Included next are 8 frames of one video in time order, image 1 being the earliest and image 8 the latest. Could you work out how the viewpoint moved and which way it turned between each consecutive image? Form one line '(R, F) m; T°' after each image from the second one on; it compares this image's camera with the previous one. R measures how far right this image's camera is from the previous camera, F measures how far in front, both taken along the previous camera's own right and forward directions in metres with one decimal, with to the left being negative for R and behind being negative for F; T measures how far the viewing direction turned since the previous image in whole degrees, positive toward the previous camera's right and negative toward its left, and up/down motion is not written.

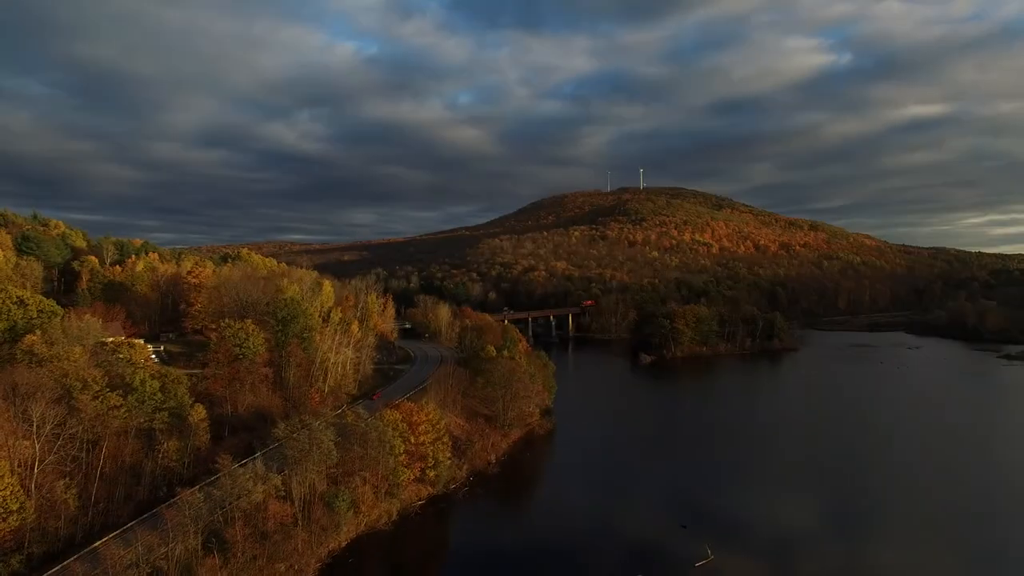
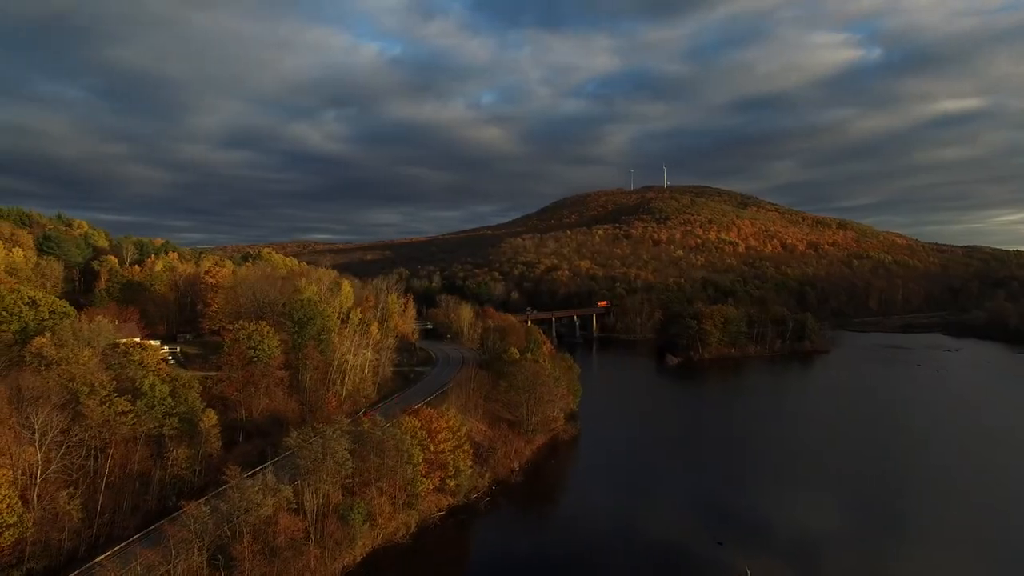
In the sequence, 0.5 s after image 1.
(-0.2, +2.1) m; -2°
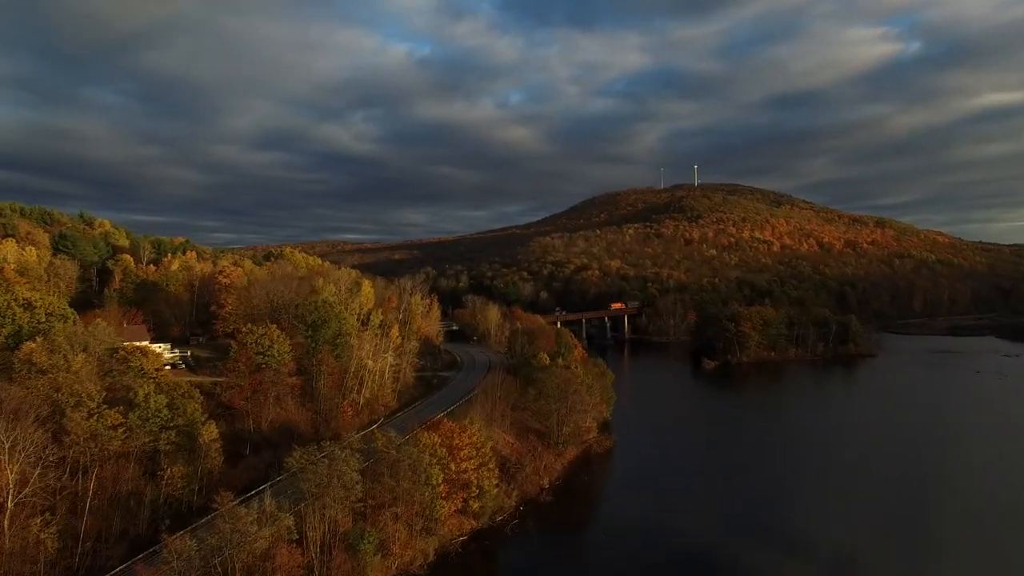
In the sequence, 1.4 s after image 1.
(-0.2, +3.9) m; -3°
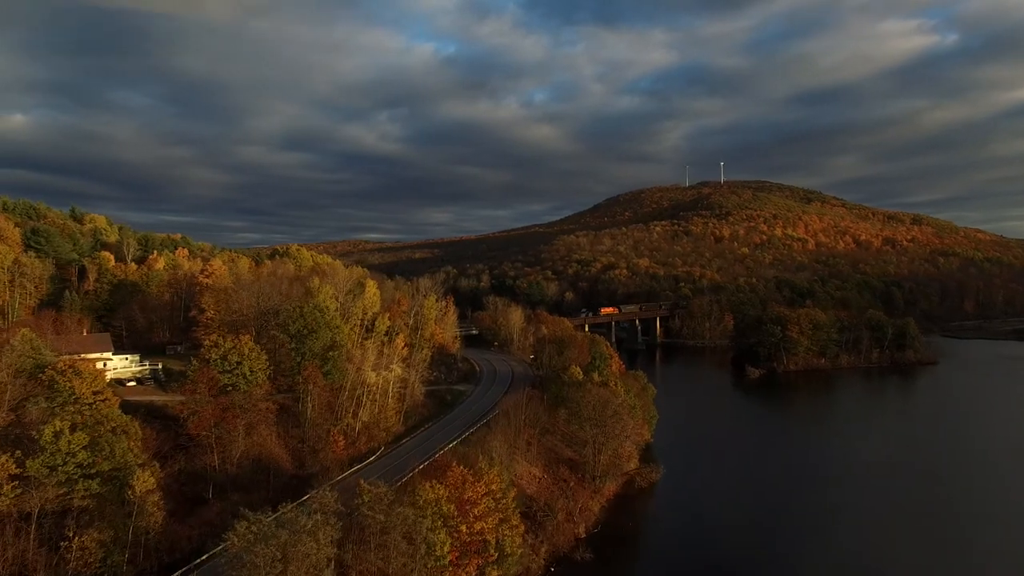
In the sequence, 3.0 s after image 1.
(-0.3, +8.2) m; -2°
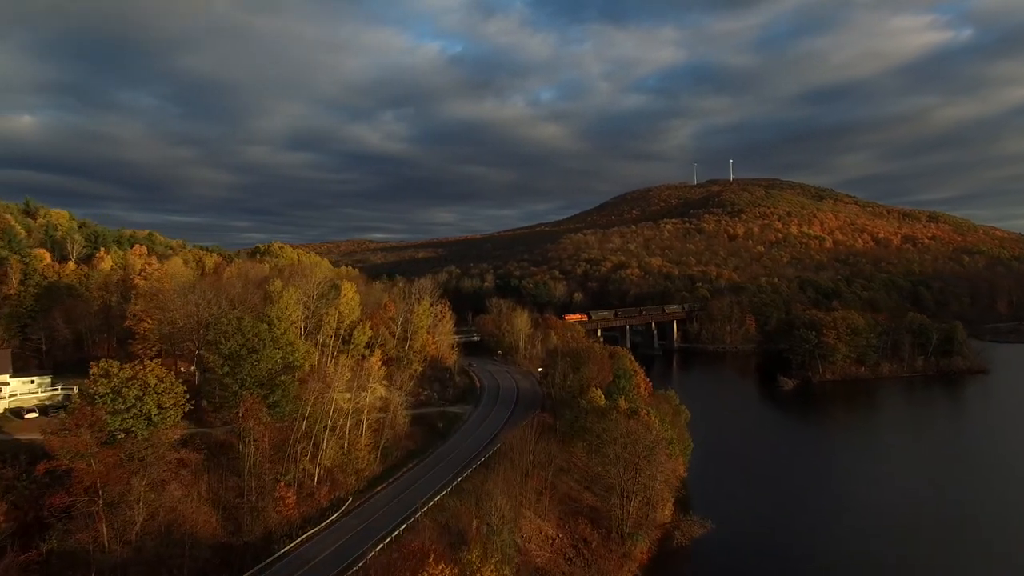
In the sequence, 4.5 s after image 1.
(+0.1, +9.0) m; -1°
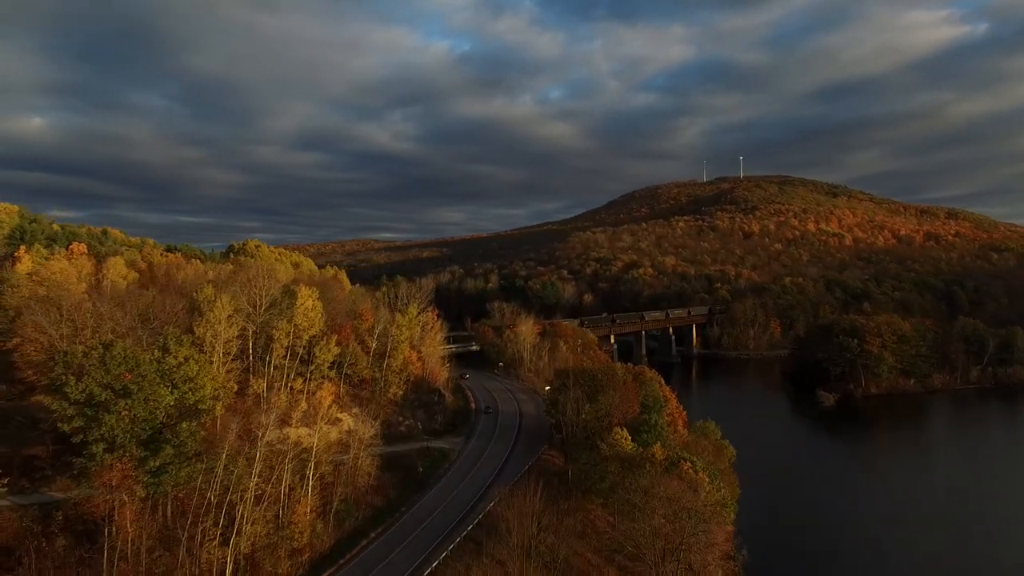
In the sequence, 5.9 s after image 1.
(+0.5, +9.2) m; -1°
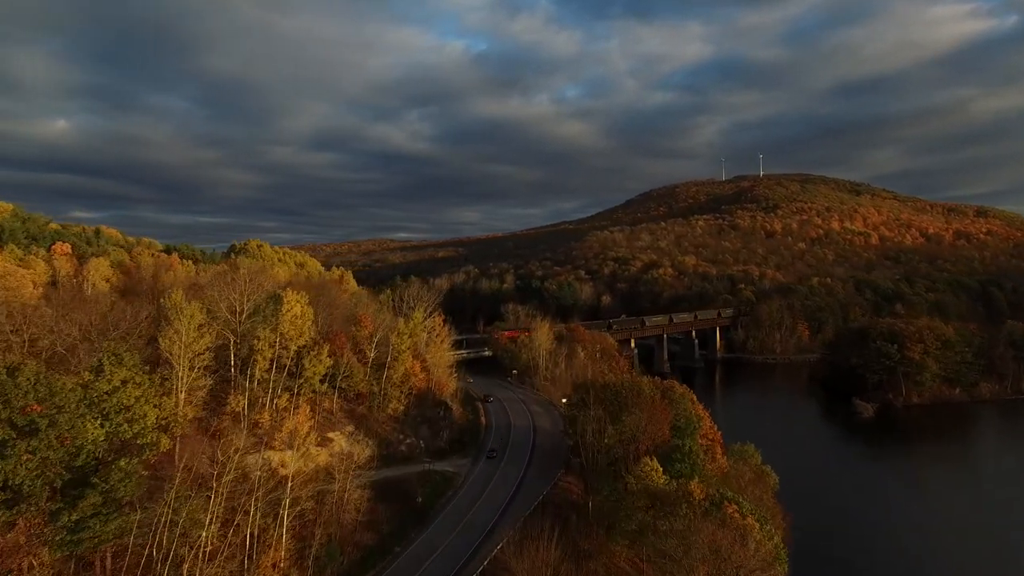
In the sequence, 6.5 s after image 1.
(+0.2, +4.1) m; -2°
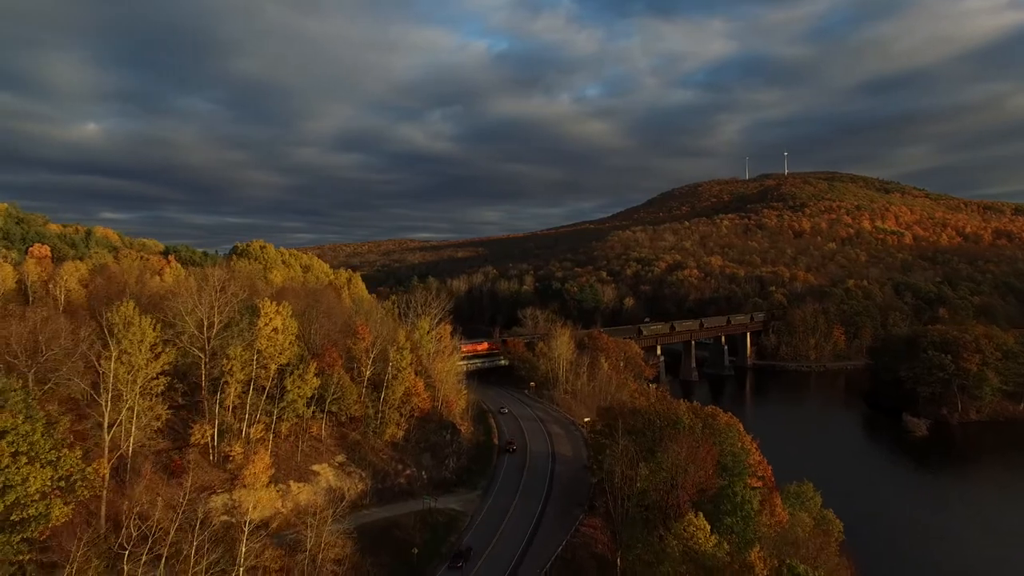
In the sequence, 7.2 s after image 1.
(+0.3, +4.7) m; -2°
